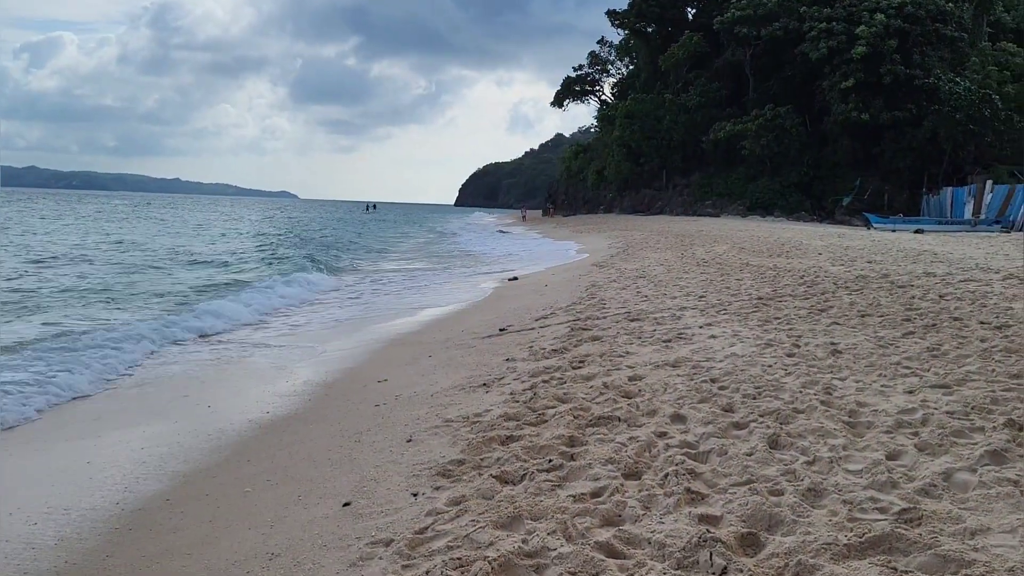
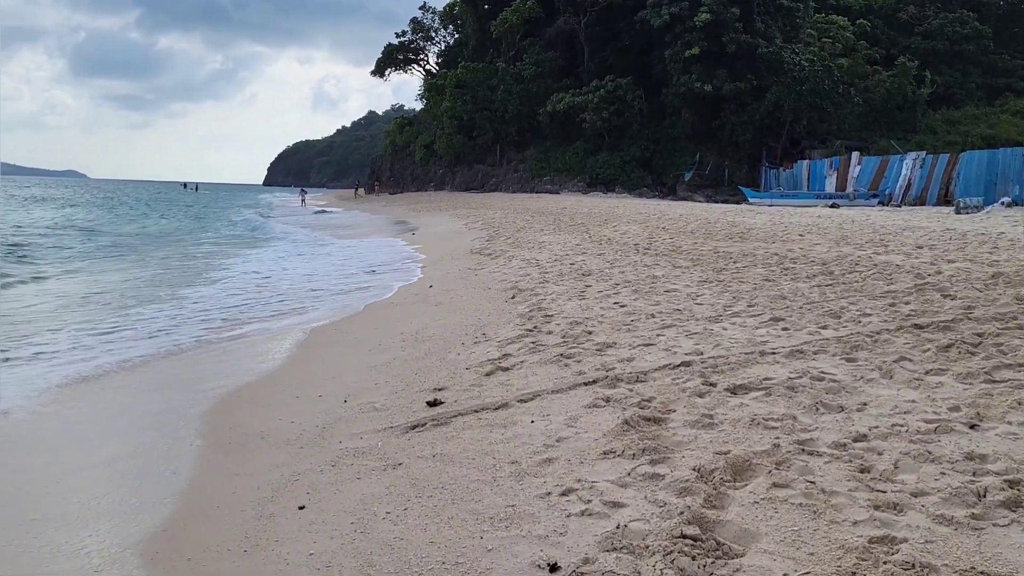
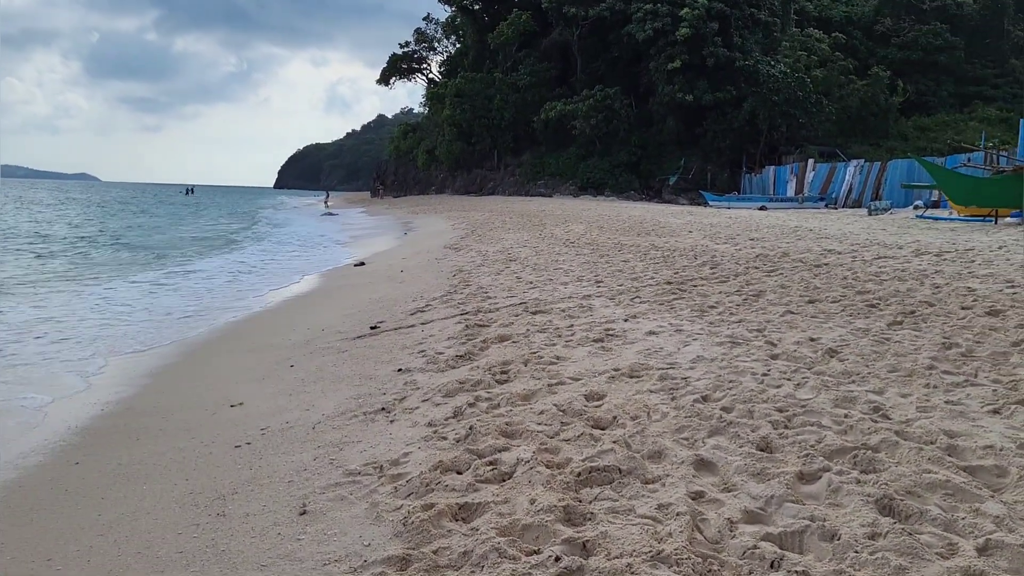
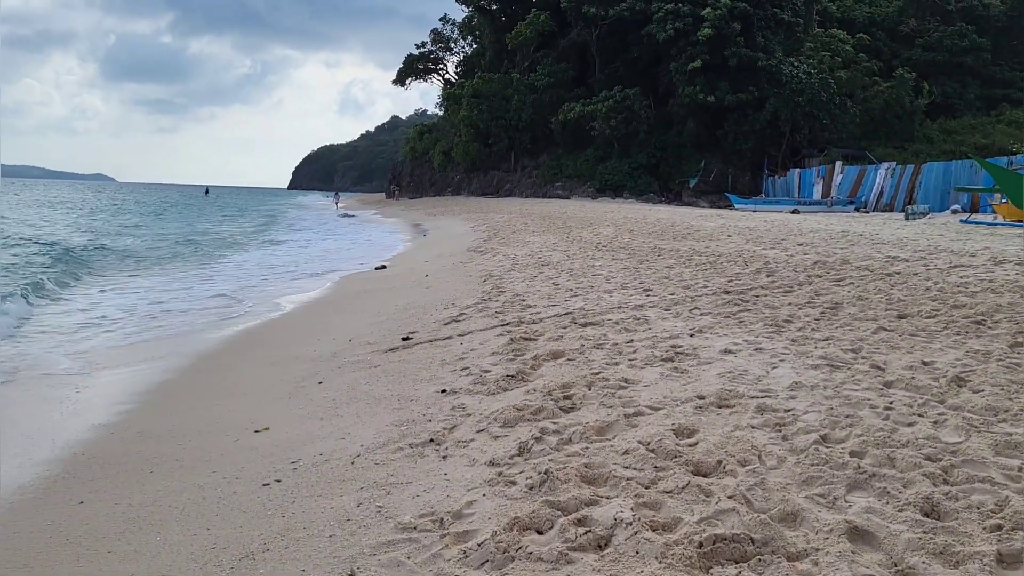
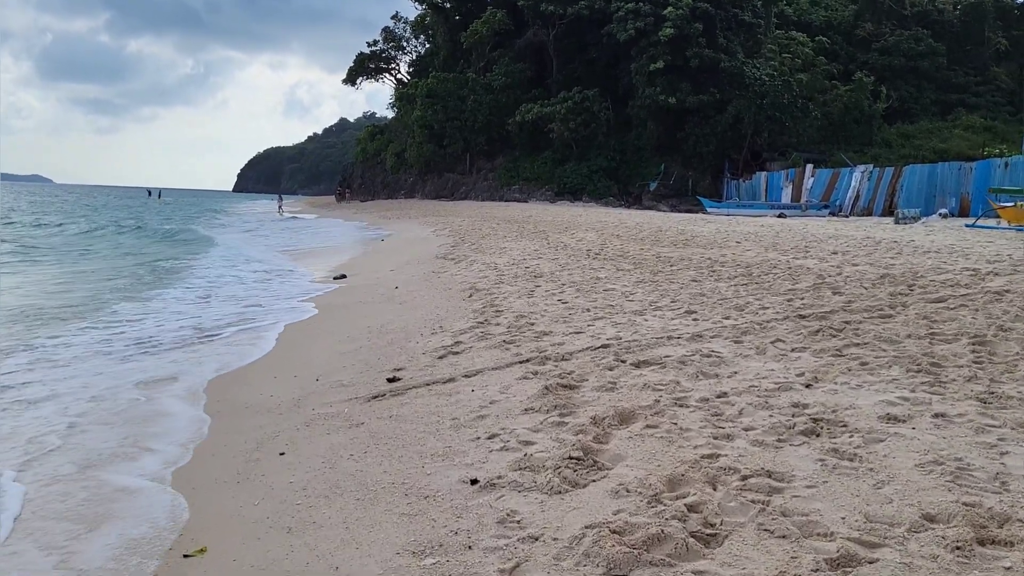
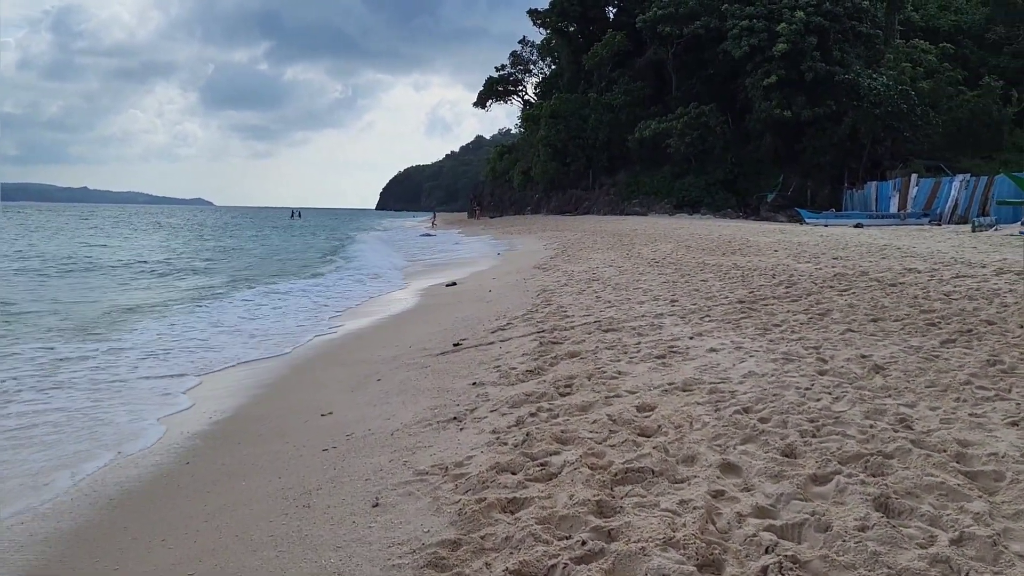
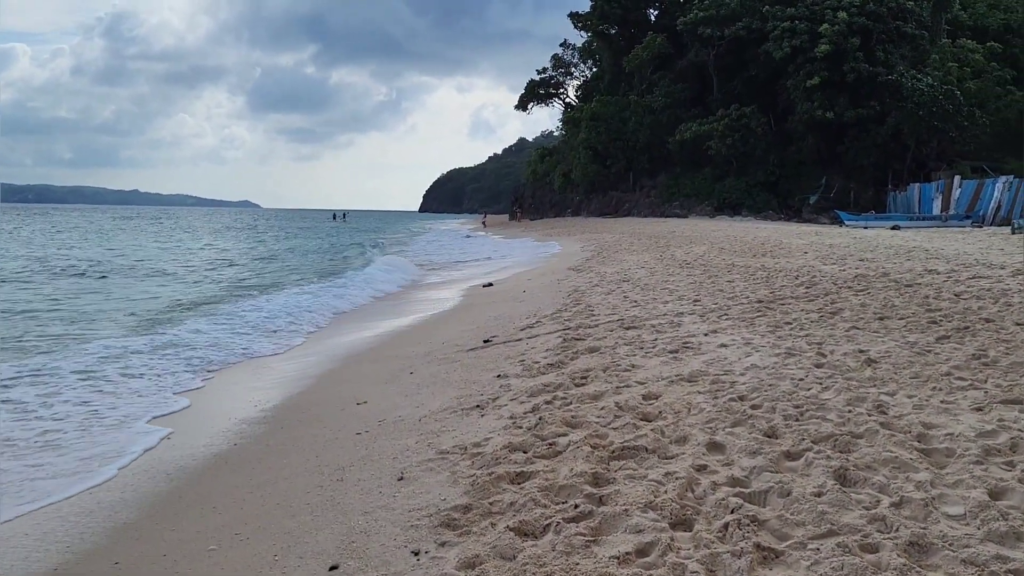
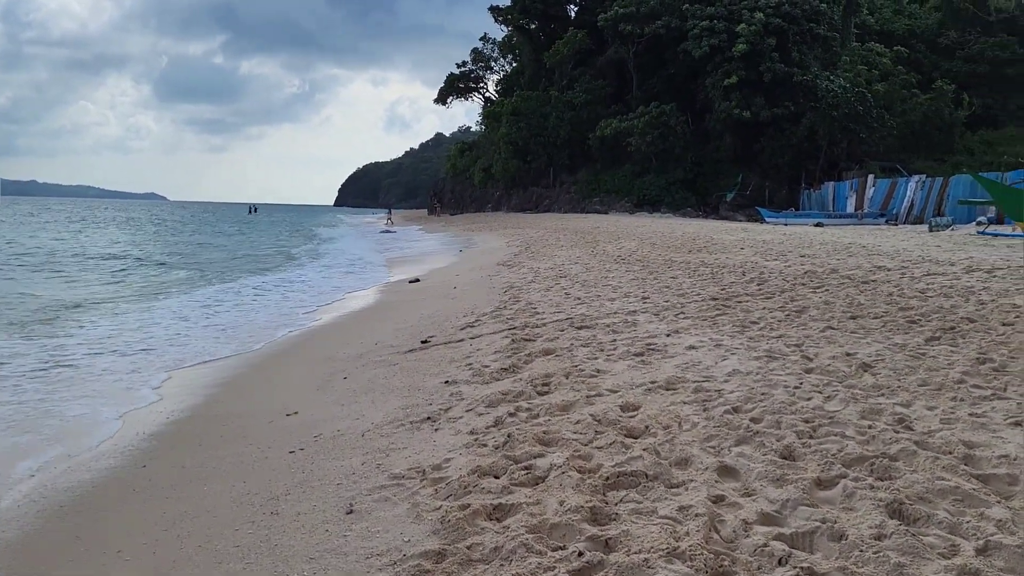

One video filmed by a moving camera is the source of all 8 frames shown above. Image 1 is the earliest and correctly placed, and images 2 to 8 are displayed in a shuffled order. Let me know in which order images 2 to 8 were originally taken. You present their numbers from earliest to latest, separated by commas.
7, 6, 8, 3, 4, 5, 2
